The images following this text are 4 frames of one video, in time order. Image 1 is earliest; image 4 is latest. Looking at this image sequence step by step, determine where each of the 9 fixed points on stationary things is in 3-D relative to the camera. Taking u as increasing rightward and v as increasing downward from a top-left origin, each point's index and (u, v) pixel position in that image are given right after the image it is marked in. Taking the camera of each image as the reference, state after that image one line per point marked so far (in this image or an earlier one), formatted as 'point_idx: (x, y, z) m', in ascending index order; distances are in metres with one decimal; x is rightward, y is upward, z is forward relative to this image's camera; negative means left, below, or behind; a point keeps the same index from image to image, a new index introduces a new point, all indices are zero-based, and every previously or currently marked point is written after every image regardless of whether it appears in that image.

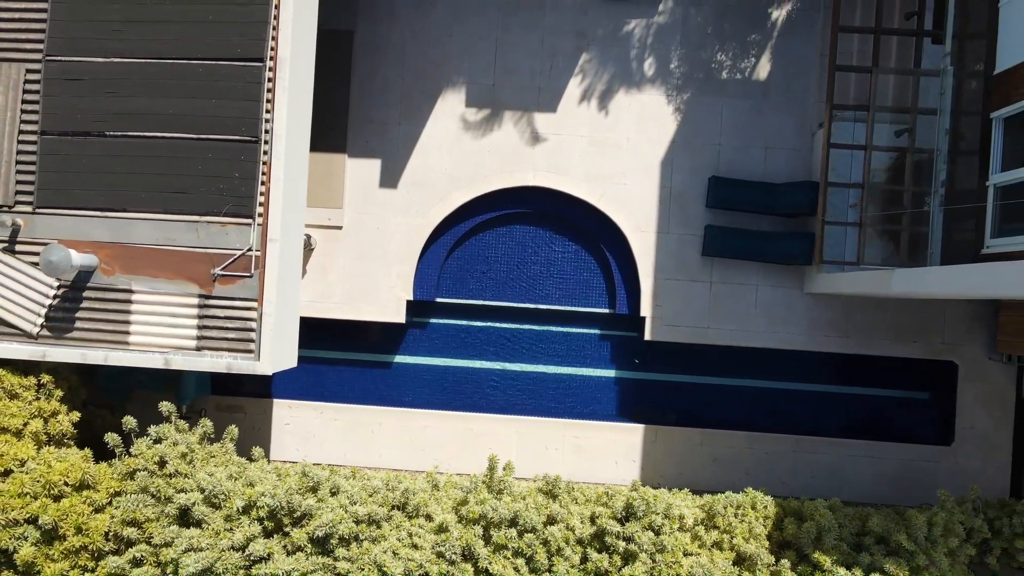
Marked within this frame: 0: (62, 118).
0: (-6.2, +2.3, +7.3) m
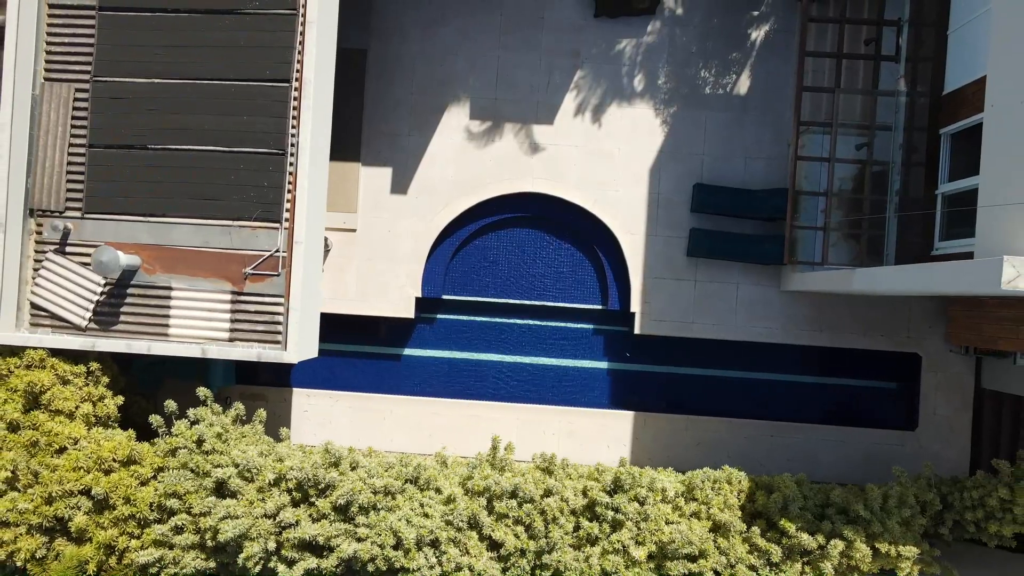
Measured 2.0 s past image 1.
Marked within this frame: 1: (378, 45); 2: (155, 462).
0: (-6.2, +2.4, +8.2) m
1: (-2.6, +4.7, +10.3) m
2: (-5.3, -2.6, +7.9) m
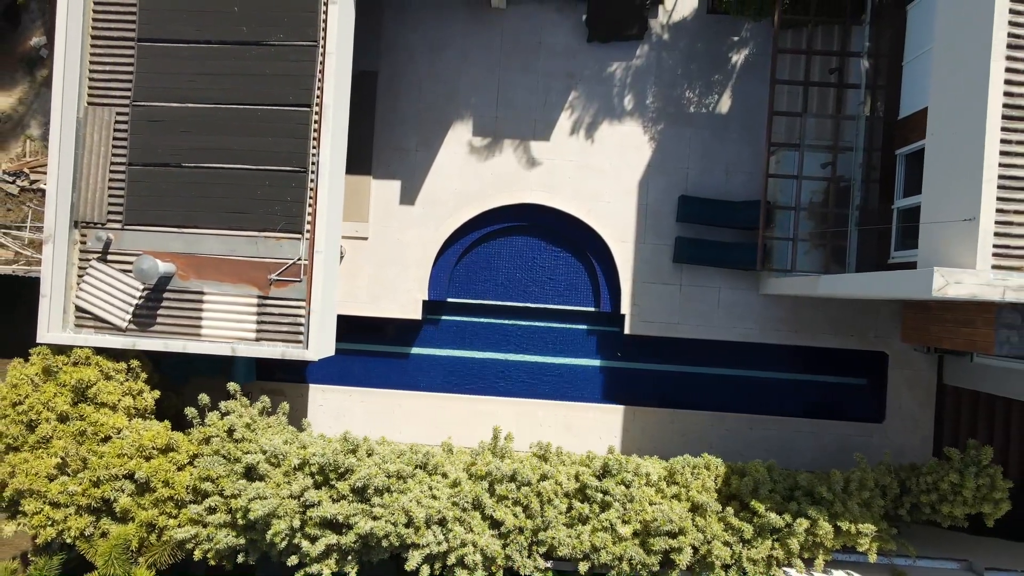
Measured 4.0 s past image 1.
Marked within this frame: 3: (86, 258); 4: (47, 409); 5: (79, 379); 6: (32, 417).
0: (-6.2, +2.3, +9.0) m
1: (-2.6, +4.6, +11.1) m
2: (-5.3, -2.7, +8.8) m
3: (-7.3, +0.5, +9.1) m
4: (-7.6, -2.0, +8.6) m
5: (-7.1, -1.5, +8.7) m
6: (-7.8, -2.1, +8.6) m
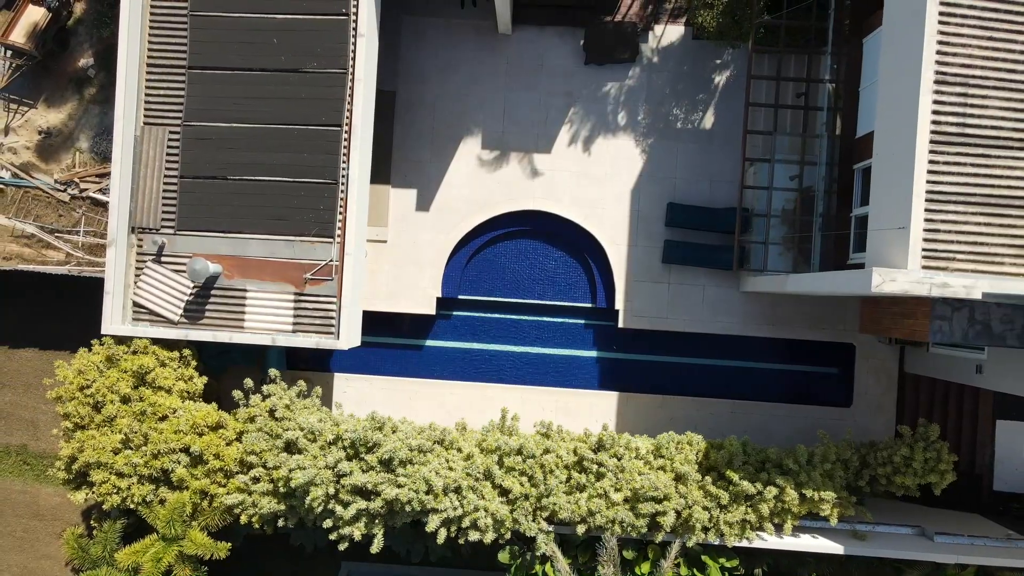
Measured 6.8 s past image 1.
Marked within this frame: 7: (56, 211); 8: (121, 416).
0: (-6.1, +2.3, +10.3) m
1: (-2.5, +4.7, +12.4) m
2: (-5.2, -2.6, +10.0) m
3: (-7.2, +0.5, +10.3) m
4: (-7.4, -1.9, +9.8) m
5: (-7.0, -1.5, +9.9) m
6: (-7.6, -2.0, +9.8) m
7: (-11.1, +1.9, +13.0) m
8: (-7.2, -2.4, +9.8) m
